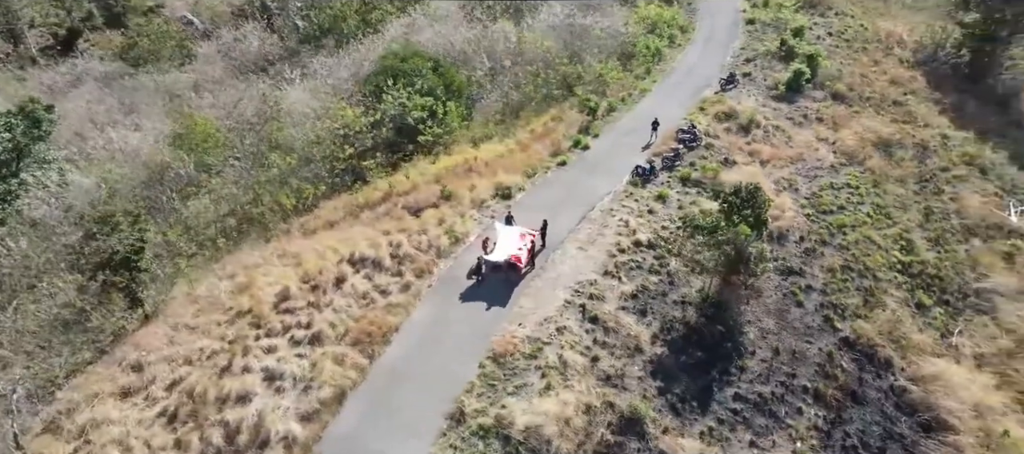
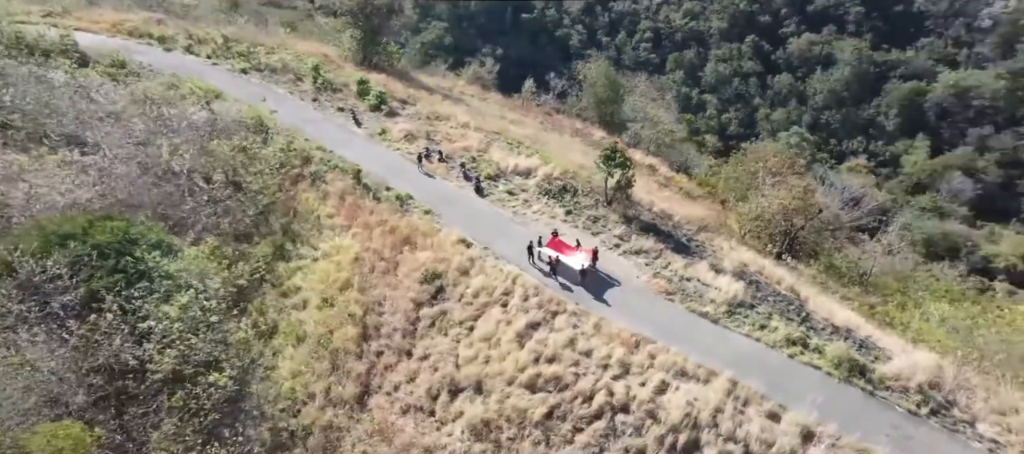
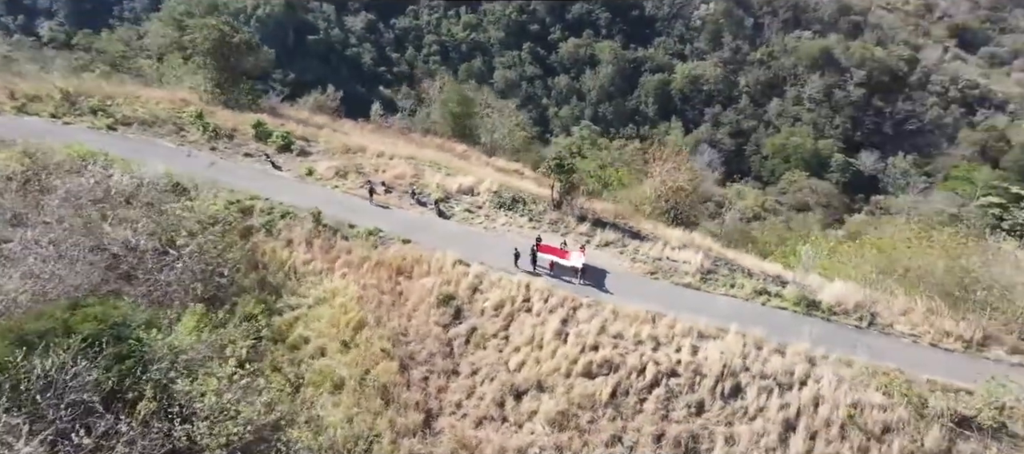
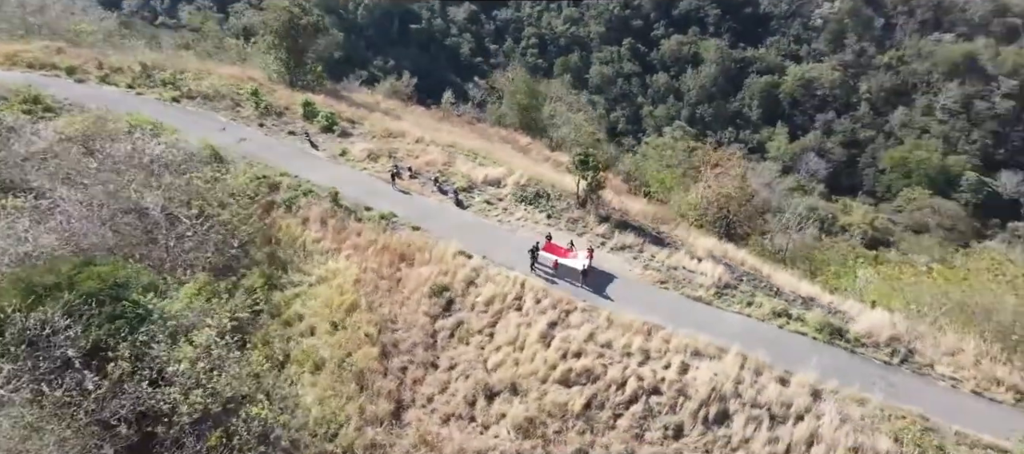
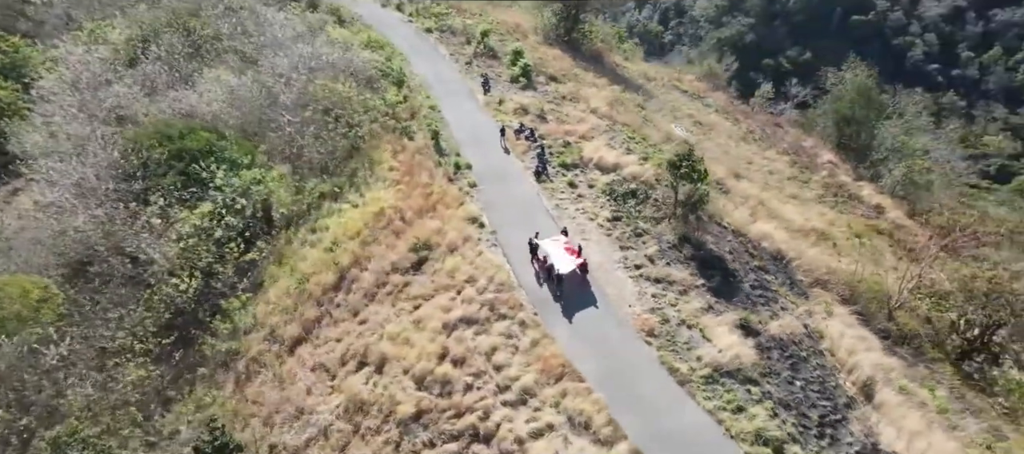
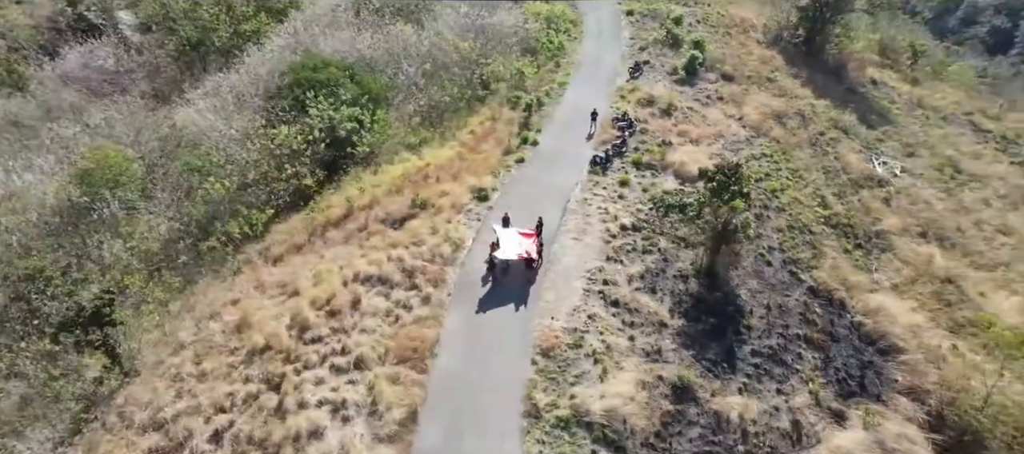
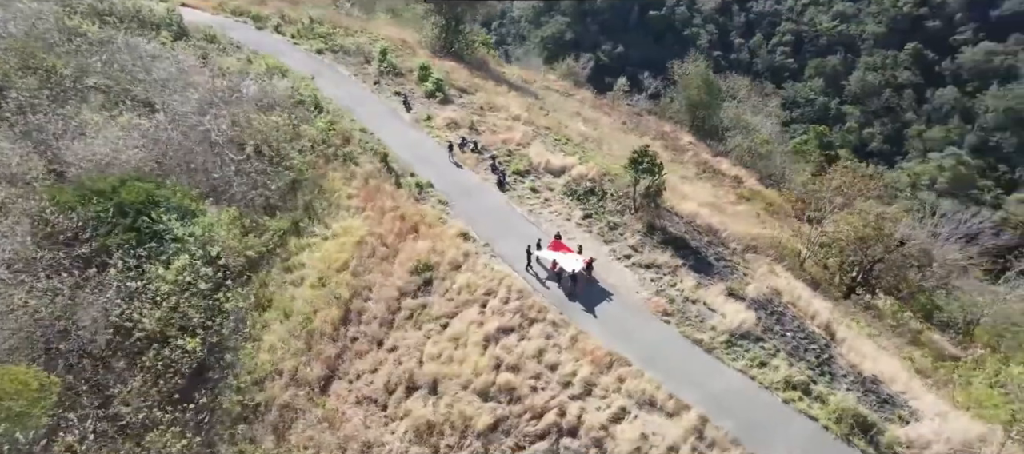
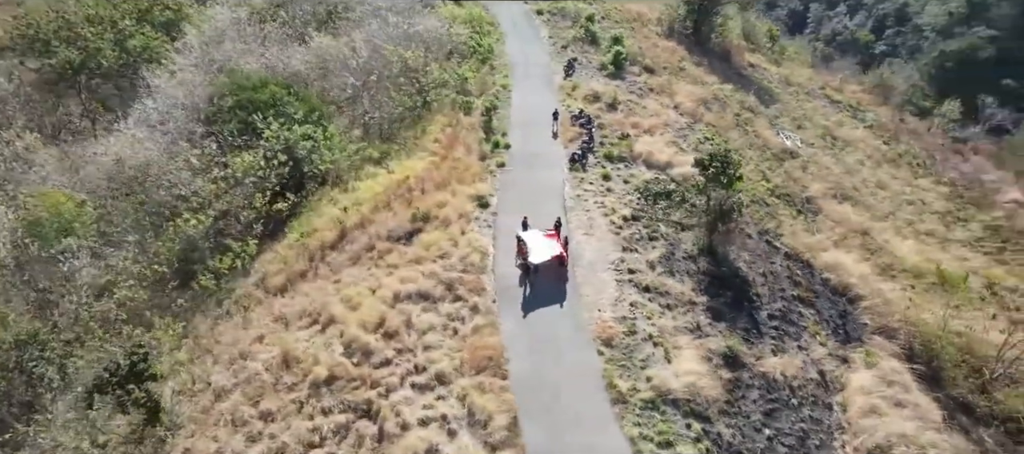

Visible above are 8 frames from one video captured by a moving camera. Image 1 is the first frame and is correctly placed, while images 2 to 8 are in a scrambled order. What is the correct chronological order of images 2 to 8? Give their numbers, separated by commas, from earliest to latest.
6, 8, 5, 7, 2, 4, 3
